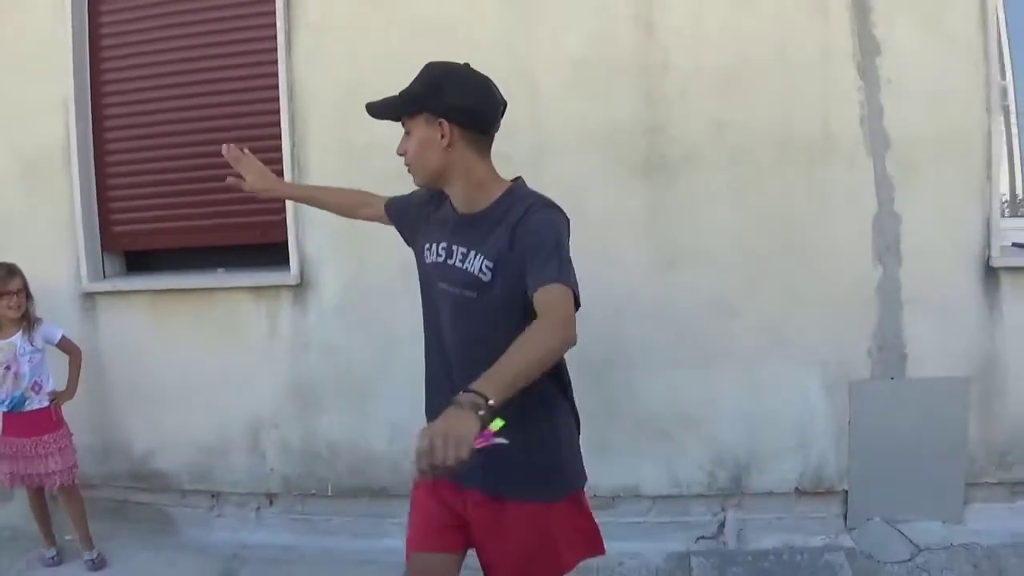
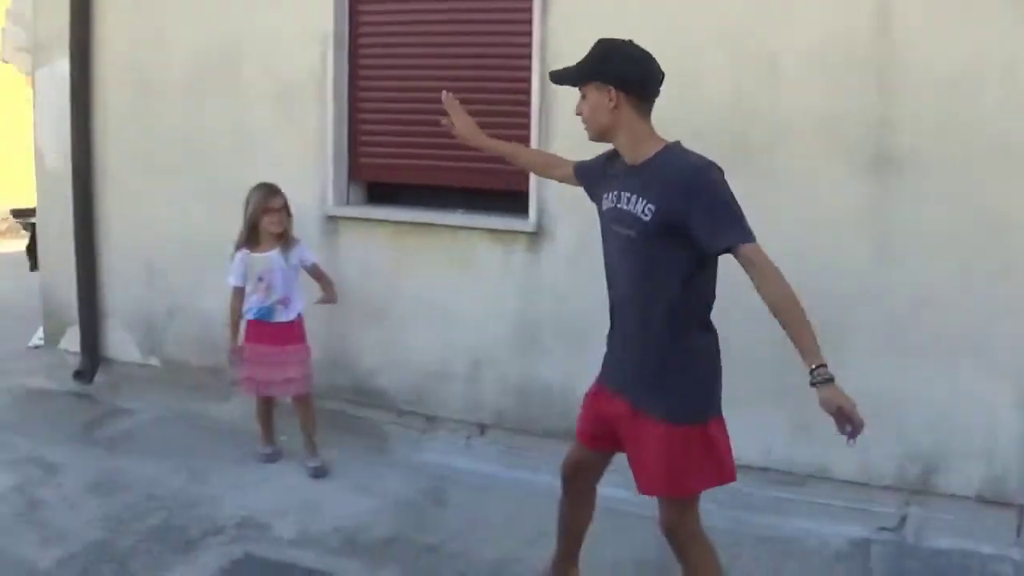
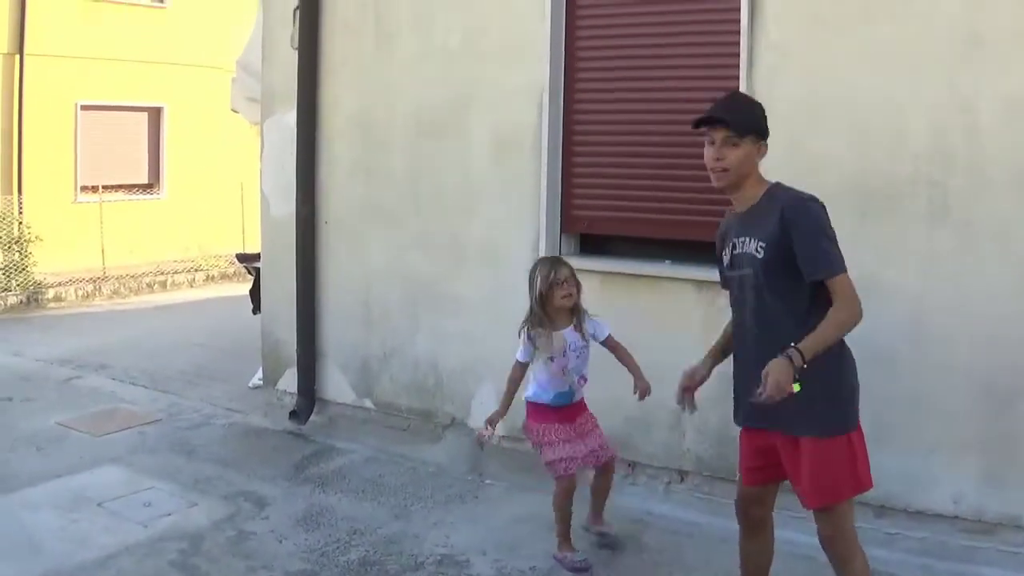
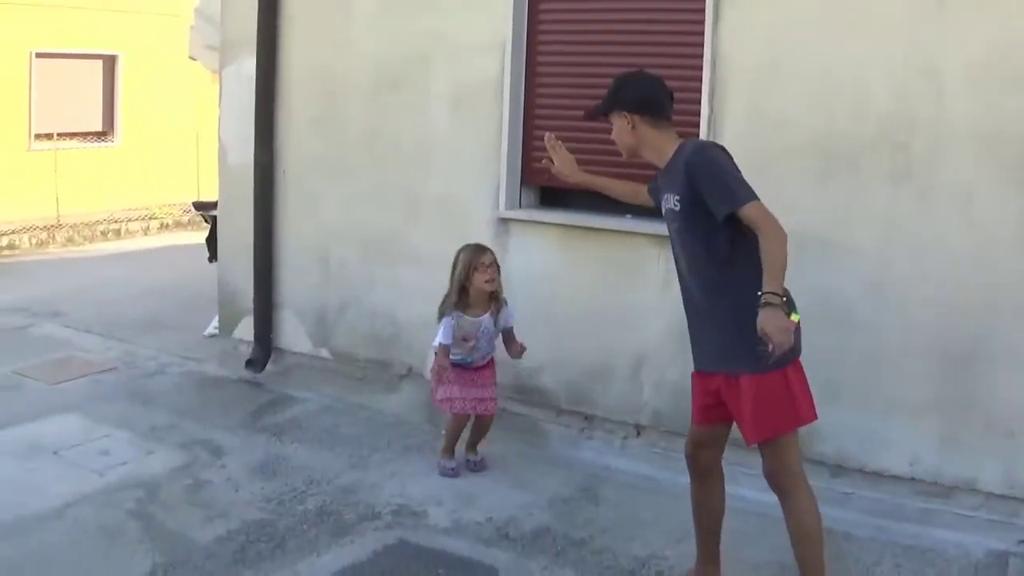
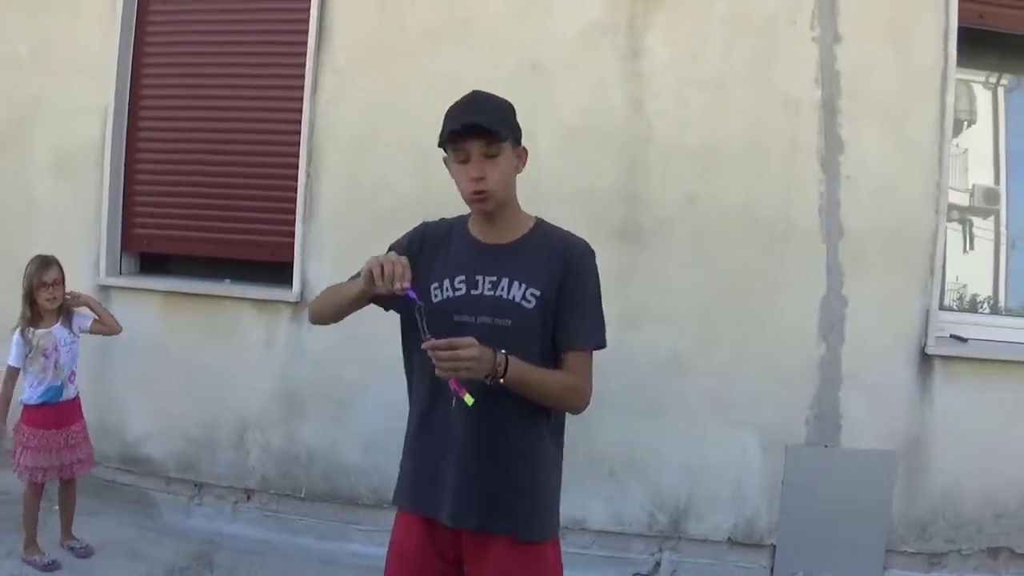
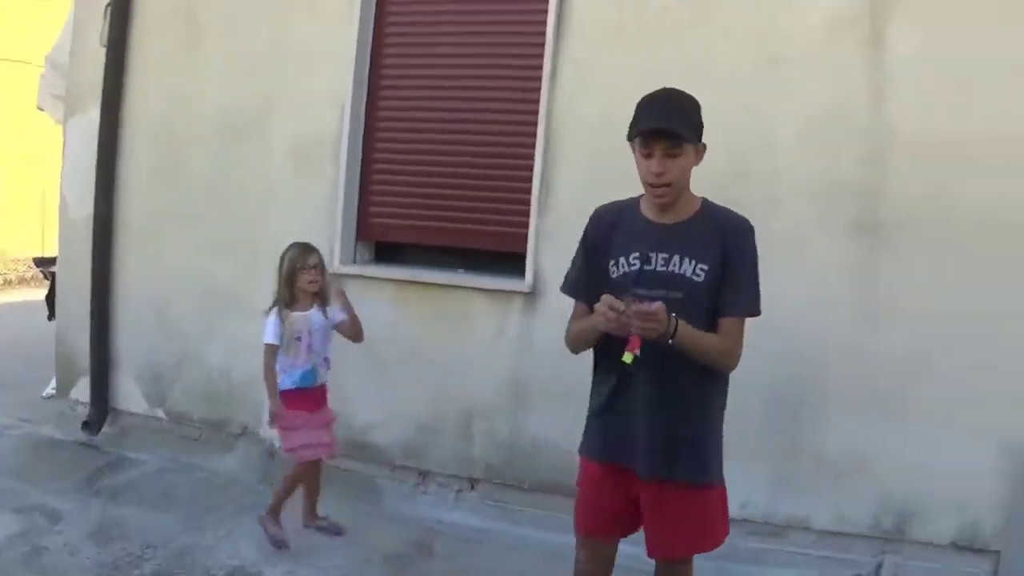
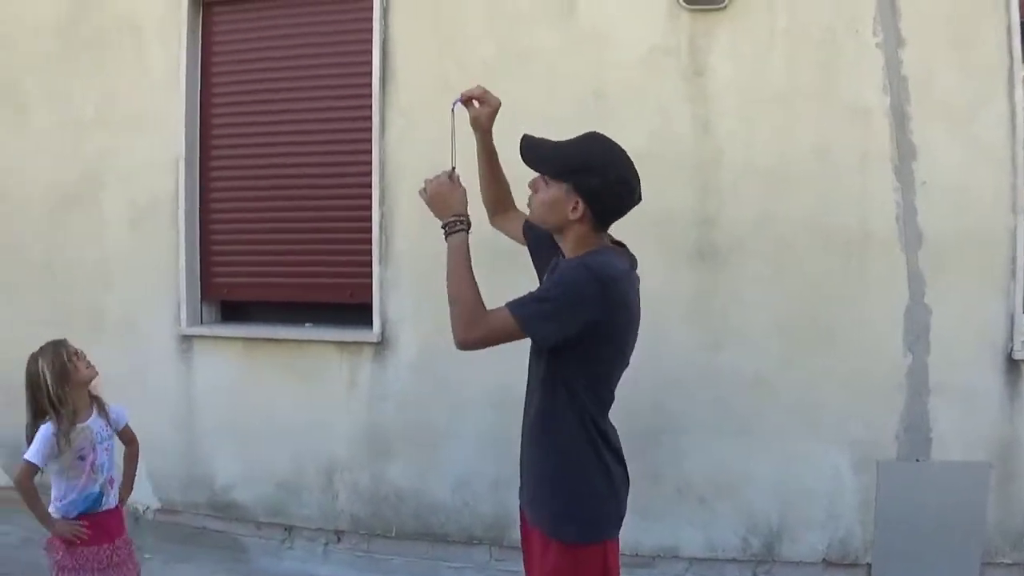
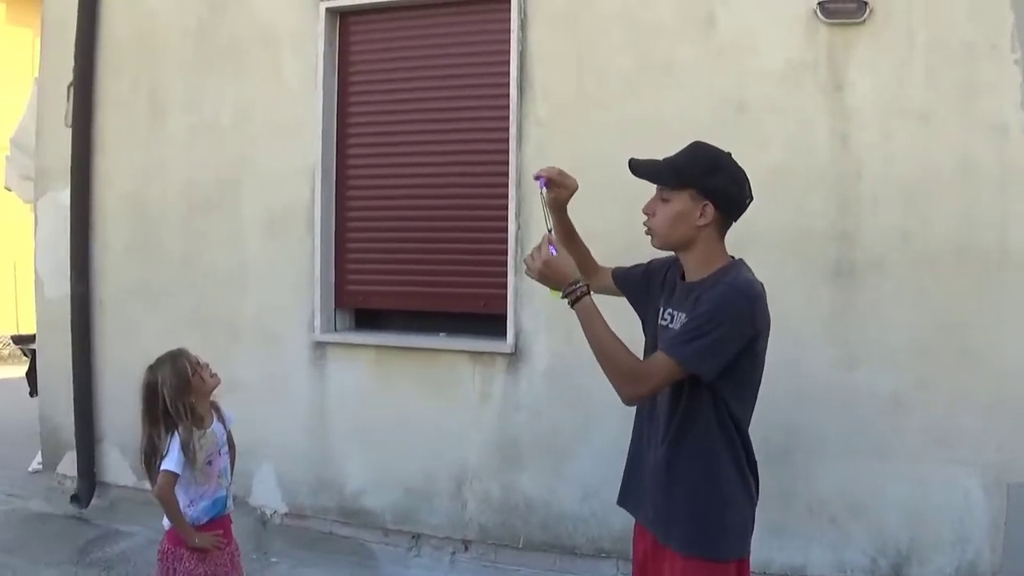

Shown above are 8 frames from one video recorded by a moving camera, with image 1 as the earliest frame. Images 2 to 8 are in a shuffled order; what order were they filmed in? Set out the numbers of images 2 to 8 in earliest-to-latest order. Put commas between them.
2, 4, 3, 6, 5, 7, 8
